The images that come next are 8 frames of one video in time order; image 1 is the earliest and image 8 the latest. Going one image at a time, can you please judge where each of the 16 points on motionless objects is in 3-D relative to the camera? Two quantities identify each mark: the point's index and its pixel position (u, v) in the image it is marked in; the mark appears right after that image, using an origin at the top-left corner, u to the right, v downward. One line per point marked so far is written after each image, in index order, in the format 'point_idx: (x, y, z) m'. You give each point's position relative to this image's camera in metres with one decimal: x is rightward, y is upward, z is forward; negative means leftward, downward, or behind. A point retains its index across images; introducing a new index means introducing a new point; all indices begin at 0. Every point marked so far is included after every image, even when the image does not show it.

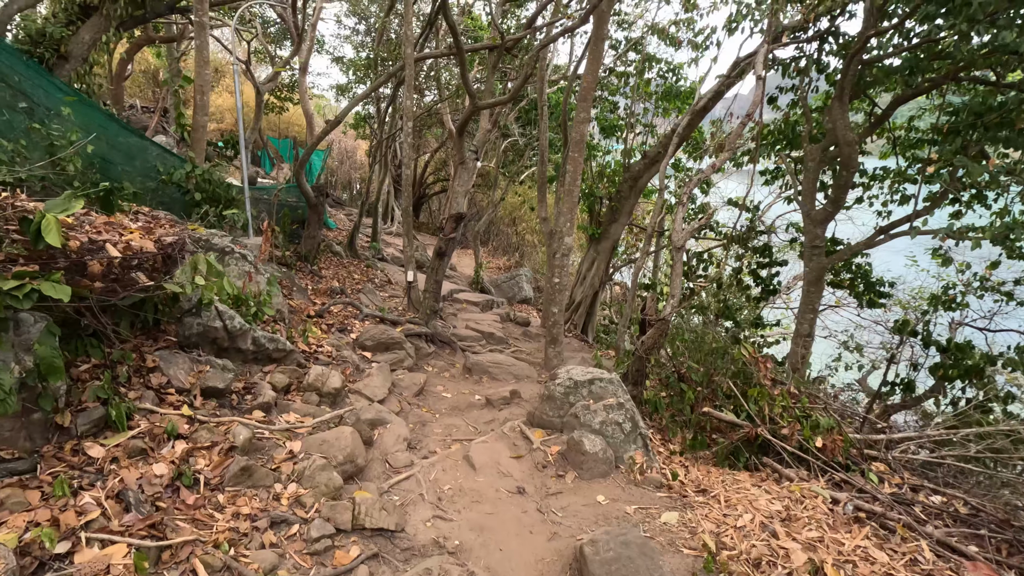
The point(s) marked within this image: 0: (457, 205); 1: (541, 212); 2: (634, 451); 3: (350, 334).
0: (-0.7, +0.9, +6.0) m
1: (+0.5, +1.2, +8.6) m
2: (+0.7, -1.0, +3.1) m
3: (-1.5, -0.4, +4.9) m
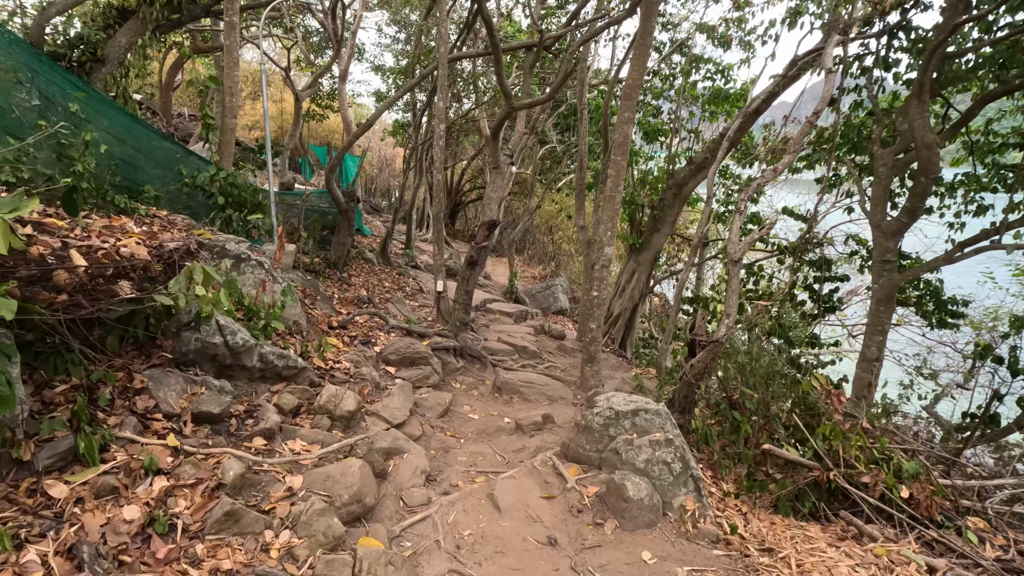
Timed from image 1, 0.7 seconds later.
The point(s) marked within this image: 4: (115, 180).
0: (-0.3, +0.8, +5.7) m
1: (+1.0, +1.0, +8.2) m
2: (+0.9, -1.1, +2.7) m
3: (-1.2, -0.5, +4.6) m
4: (-3.0, +0.8, +4.0) m
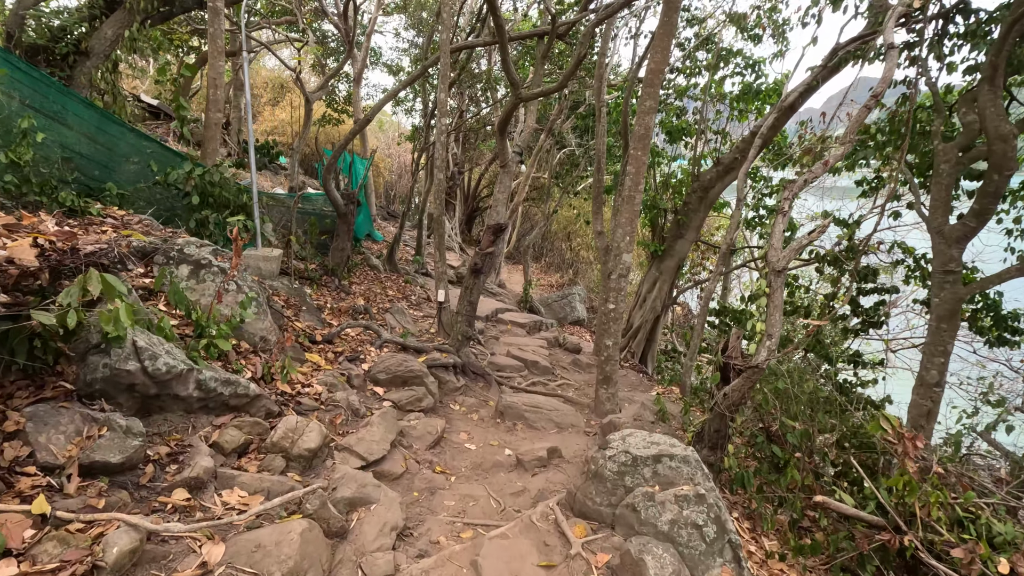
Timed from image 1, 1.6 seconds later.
0: (-0.2, +0.7, +5.2) m
1: (+1.2, +0.9, +7.6) m
2: (+0.8, -1.1, +2.1) m
3: (-1.2, -0.6, +4.1) m
4: (-3.0, +0.8, +3.6) m
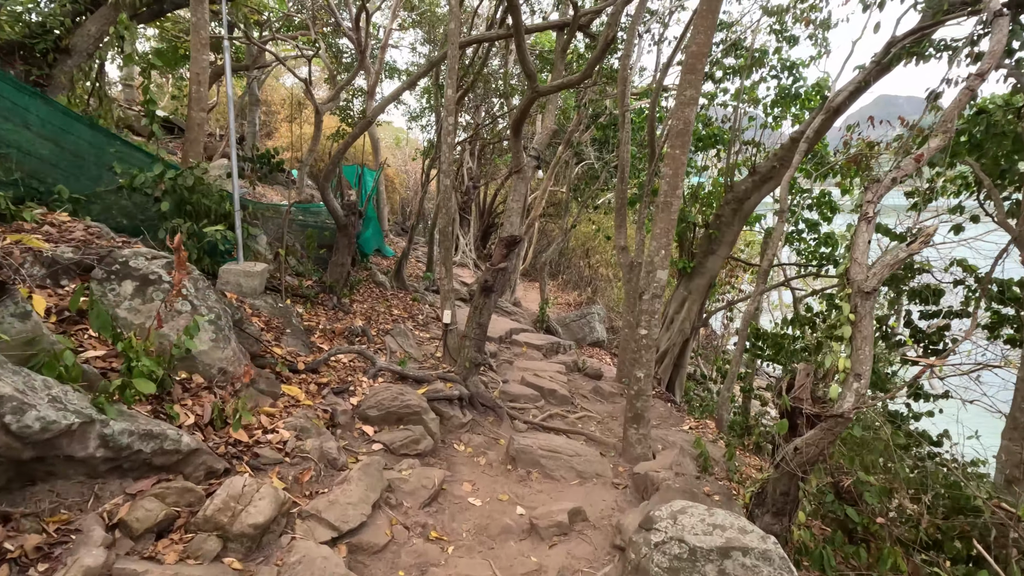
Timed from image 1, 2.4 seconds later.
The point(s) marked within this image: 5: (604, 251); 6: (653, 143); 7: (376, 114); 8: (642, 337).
0: (-0.1, +0.5, +4.6) m
1: (+1.4, +0.6, +7.0) m
2: (+0.9, -1.2, +1.5) m
3: (-1.1, -0.7, +3.5) m
4: (-2.9, +0.6, +3.1) m
5: (+2.2, +0.9, +12.7) m
6: (+1.8, +1.9, +6.9) m
7: (-1.3, +1.7, +5.2) m
8: (+0.9, -0.3, +3.7) m
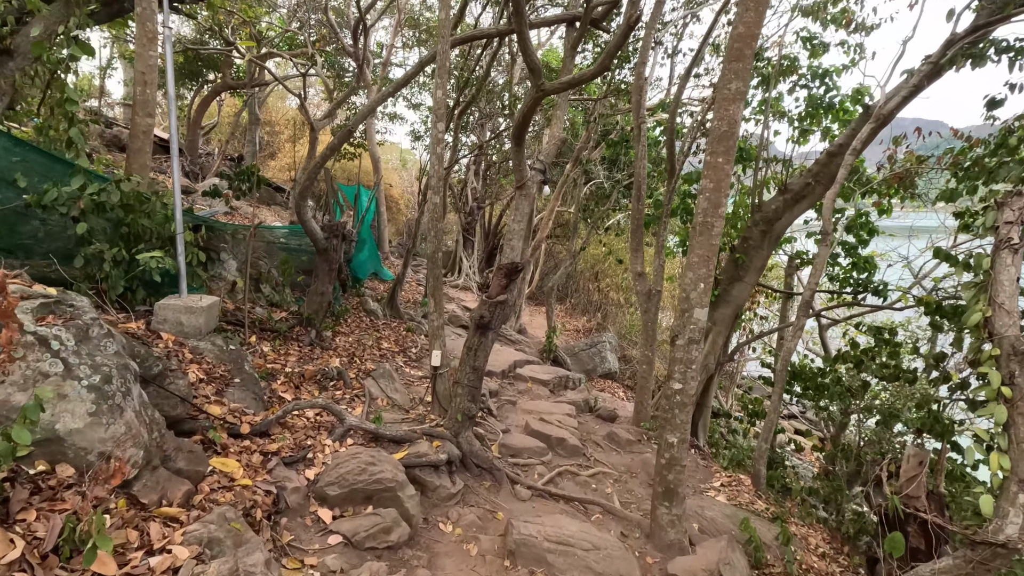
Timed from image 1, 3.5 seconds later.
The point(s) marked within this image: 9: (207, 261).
0: (0.0, +0.3, +3.9) m
1: (+1.5, +0.3, +6.3) m
2: (+0.8, -1.4, +0.7) m
3: (-1.1, -1.0, +2.8) m
4: (-2.9, +0.4, +2.5) m
5: (+2.3, +0.3, +12.0) m
6: (+1.9, +1.5, +6.2) m
7: (-1.3, +1.4, +4.6) m
8: (+0.9, -0.6, +2.9) m
9: (-2.8, +0.2, +4.9) m
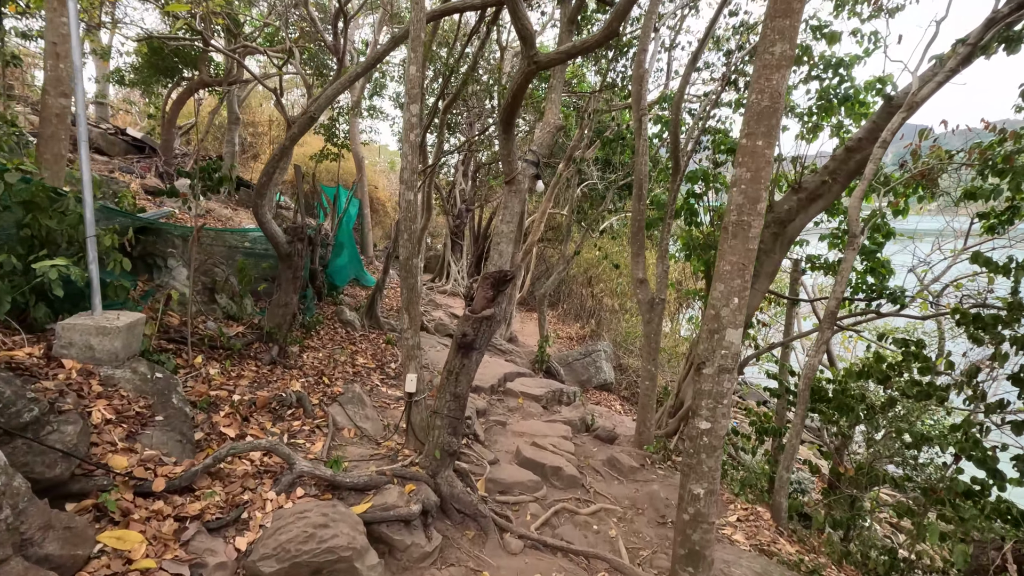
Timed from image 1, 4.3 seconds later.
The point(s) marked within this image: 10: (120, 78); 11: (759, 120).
0: (-0.1, +0.2, +3.3) m
1: (+1.3, +0.2, +5.7) m
2: (+0.8, -1.4, +0.1) m
3: (-1.1, -1.0, +2.2) m
4: (-3.0, +0.4, +1.8) m
5: (+2.1, +0.2, +11.5) m
6: (+1.8, +1.4, +5.7) m
7: (-1.4, +1.3, +4.0) m
8: (+0.8, -0.6, +2.3) m
9: (-2.9, +0.2, +4.2) m
10: (-9.1, +4.9, +12.4) m
11: (+1.0, +0.7, +2.2) m
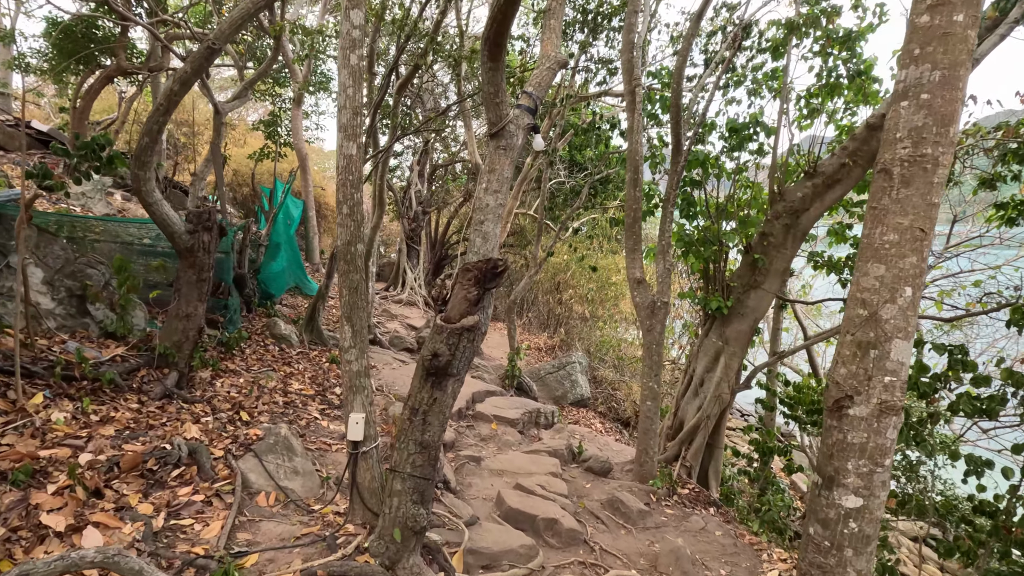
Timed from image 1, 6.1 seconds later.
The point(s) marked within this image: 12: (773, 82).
0: (-0.2, +0.2, +2.3) m
1: (+1.1, +0.2, +4.8) m
2: (+1.1, -1.3, -0.8) m
3: (-1.1, -1.0, +1.1) m
4: (-2.9, +0.4, +0.6) m
5: (+1.4, +0.1, +10.6) m
6: (+1.5, +1.4, +4.8) m
7: (-1.5, +1.3, +2.9) m
8: (+0.9, -0.6, +1.4) m
9: (-3.0, +0.1, +3.0) m
10: (-9.9, +4.6, +10.7) m
11: (+1.1, +0.7, +1.3) m
12: (+3.0, +2.4, +6.1) m
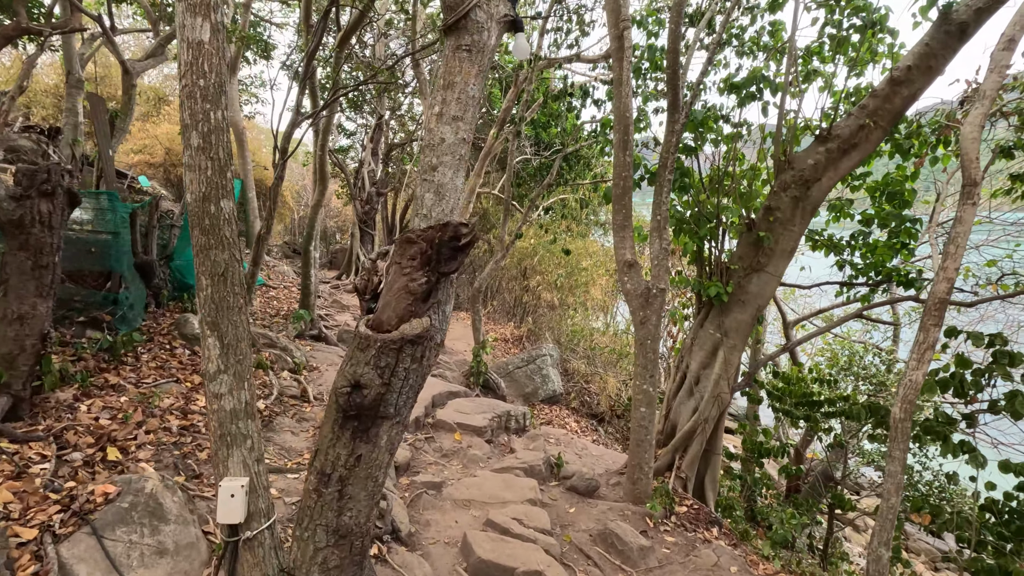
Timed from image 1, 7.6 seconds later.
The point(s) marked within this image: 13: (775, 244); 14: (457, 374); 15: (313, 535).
0: (-0.2, +0.2, +1.4) m
1: (+0.8, +0.3, +4.0) m
2: (+1.2, -1.3, -1.6) m
3: (-1.0, -1.0, +0.2) m
4: (-2.9, +0.3, -0.5) m
5: (+0.7, +0.3, +9.8) m
6: (+1.2, +1.5, +4.1) m
7: (-1.6, +1.3, +1.9) m
8: (+0.9, -0.6, +0.6) m
9: (-3.1, +0.1, +1.9) m
10: (-10.6, +4.7, +9.1) m
11: (+1.0, +0.8, +0.5) m
12: (+2.6, +2.5, +5.4) m
13: (+2.2, +0.4, +4.4) m
14: (-0.7, -1.1, +7.0) m
15: (-0.5, -0.6, +1.3) m
